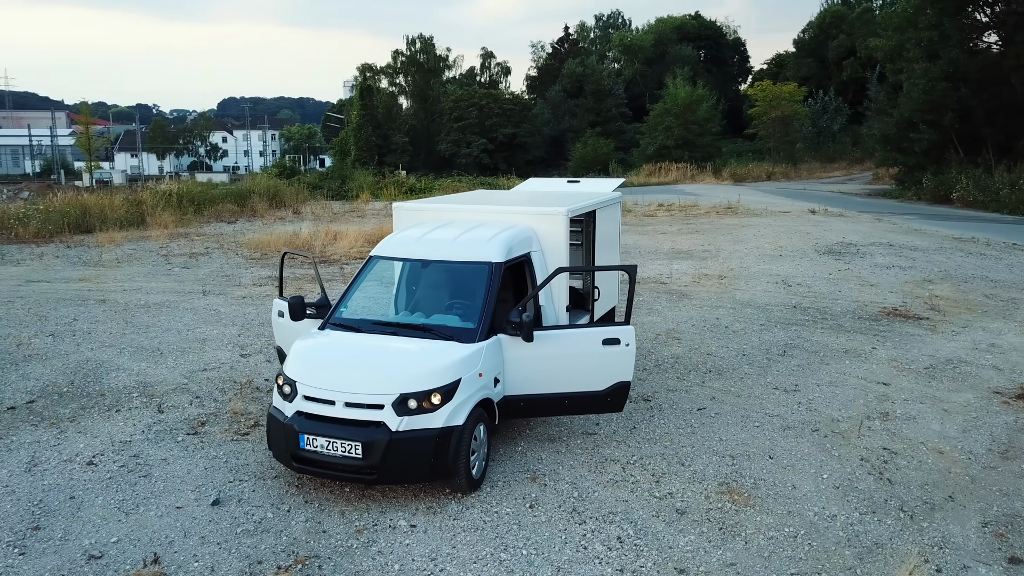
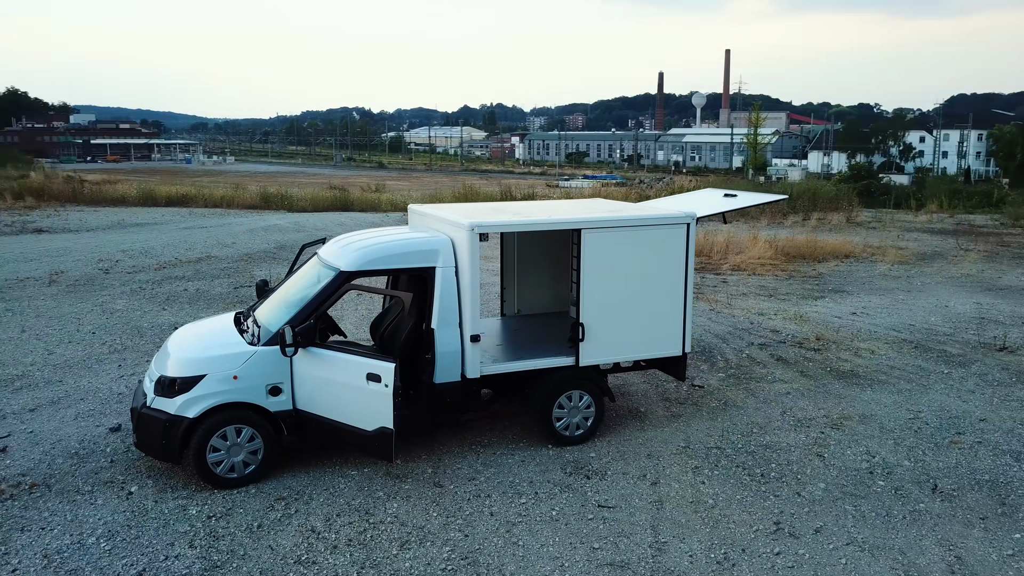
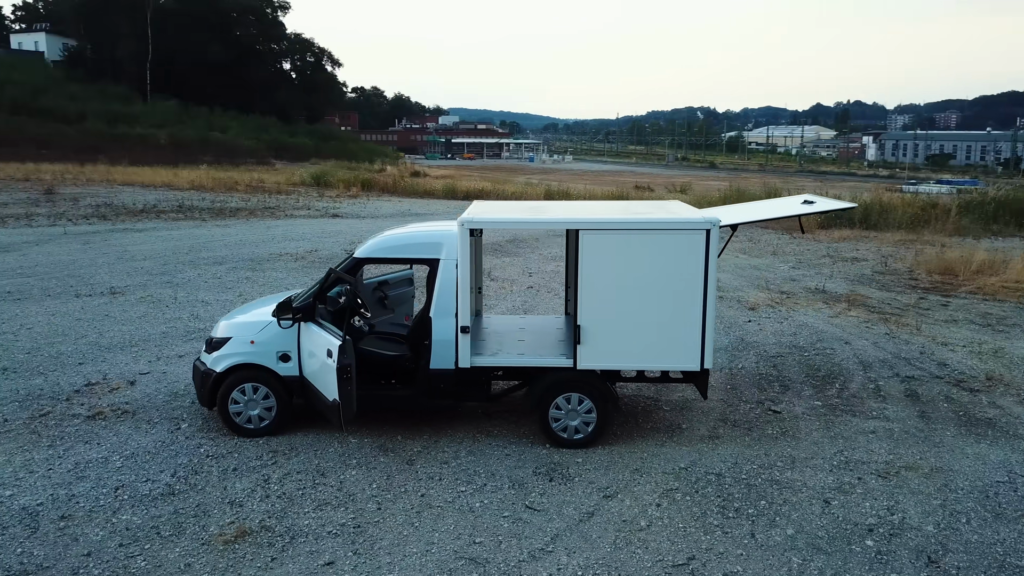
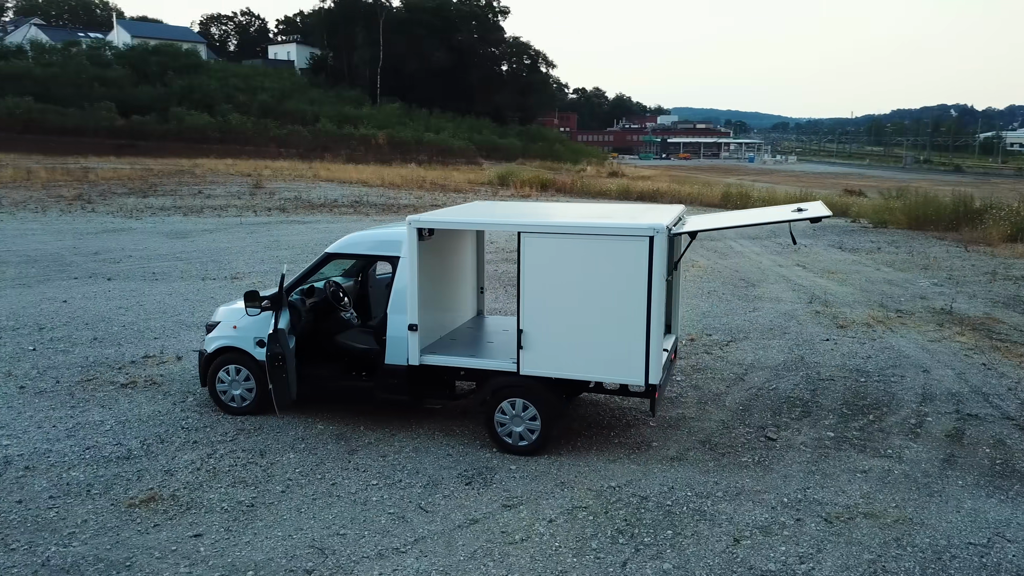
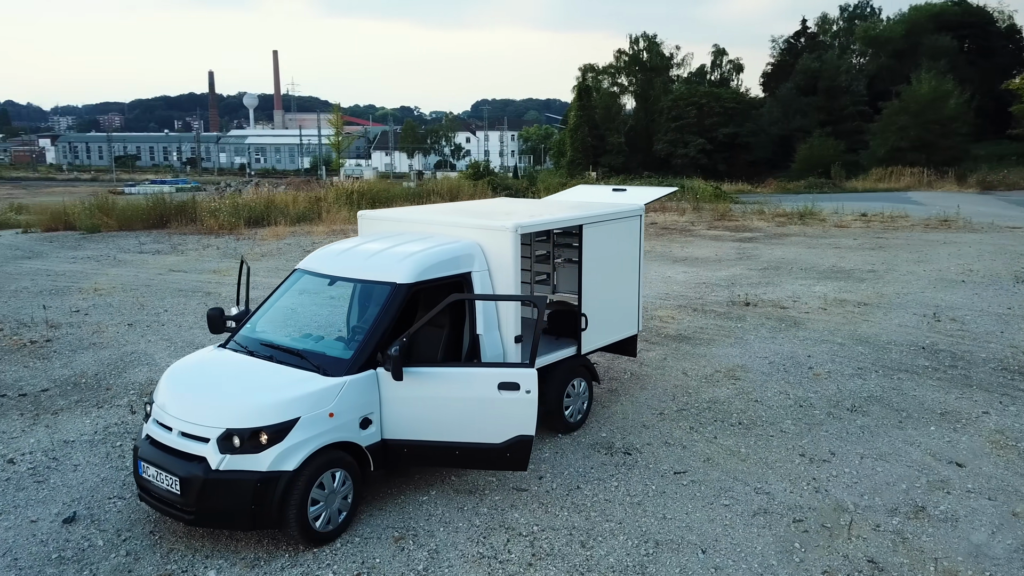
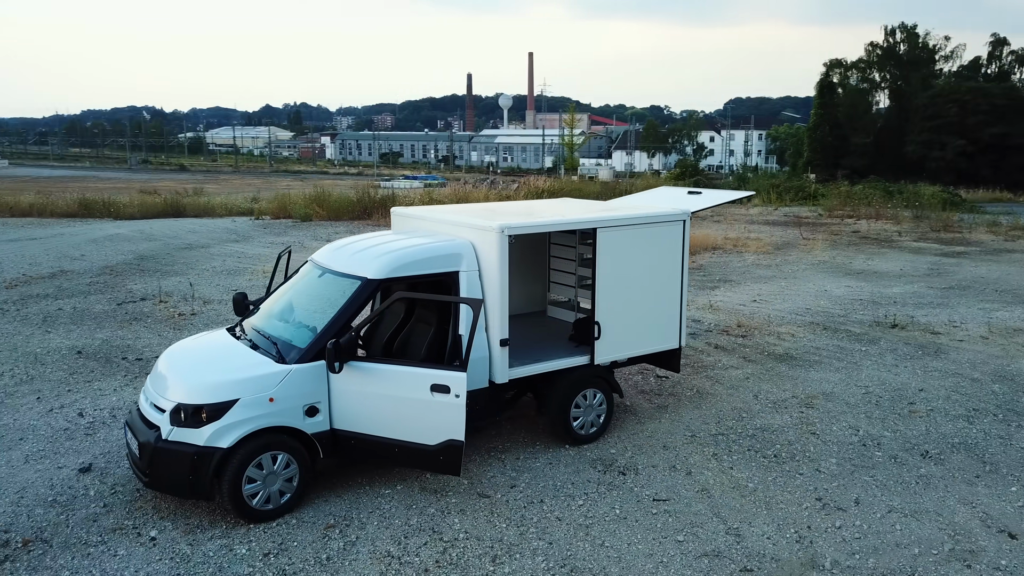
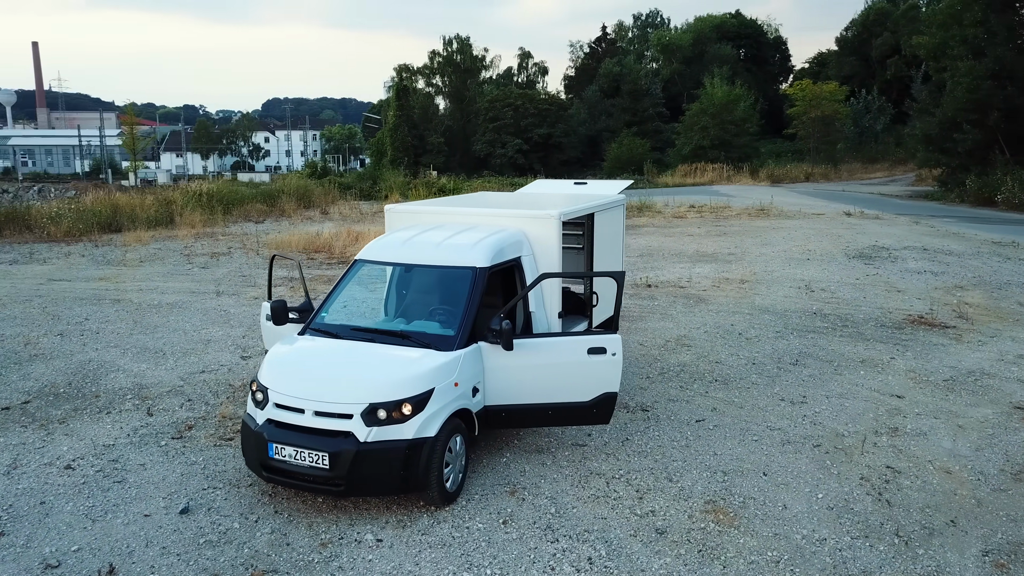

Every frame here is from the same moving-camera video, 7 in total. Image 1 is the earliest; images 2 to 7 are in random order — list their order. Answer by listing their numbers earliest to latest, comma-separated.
7, 5, 6, 2, 3, 4
